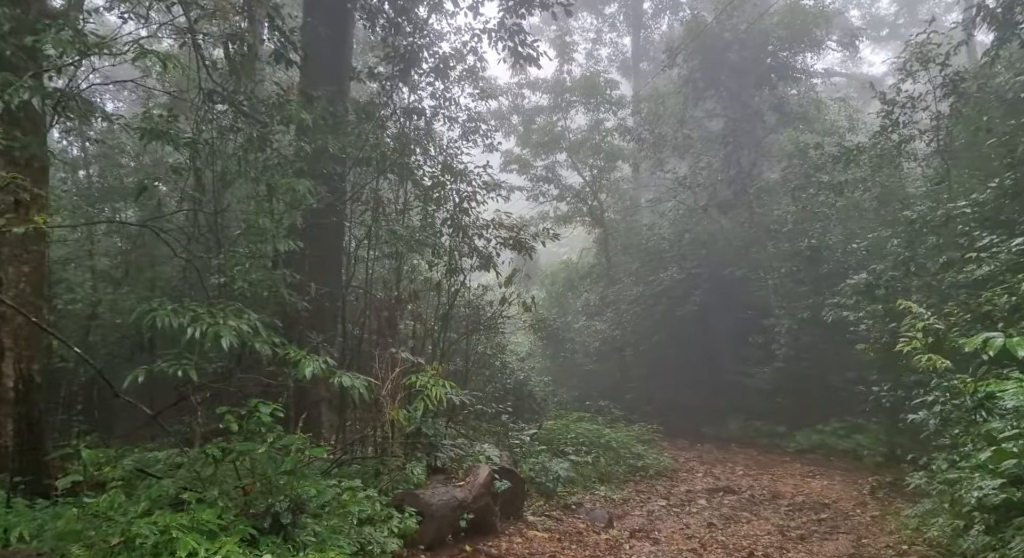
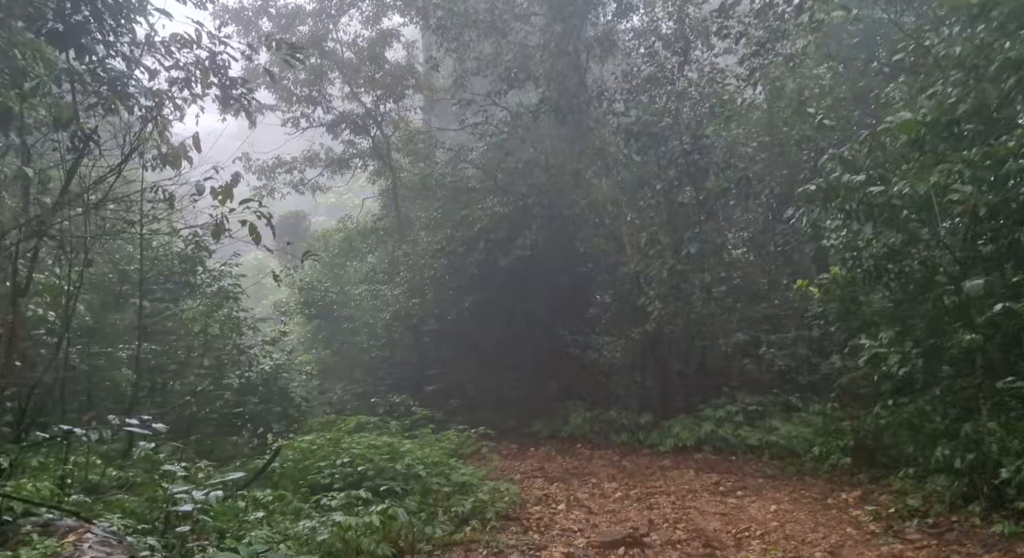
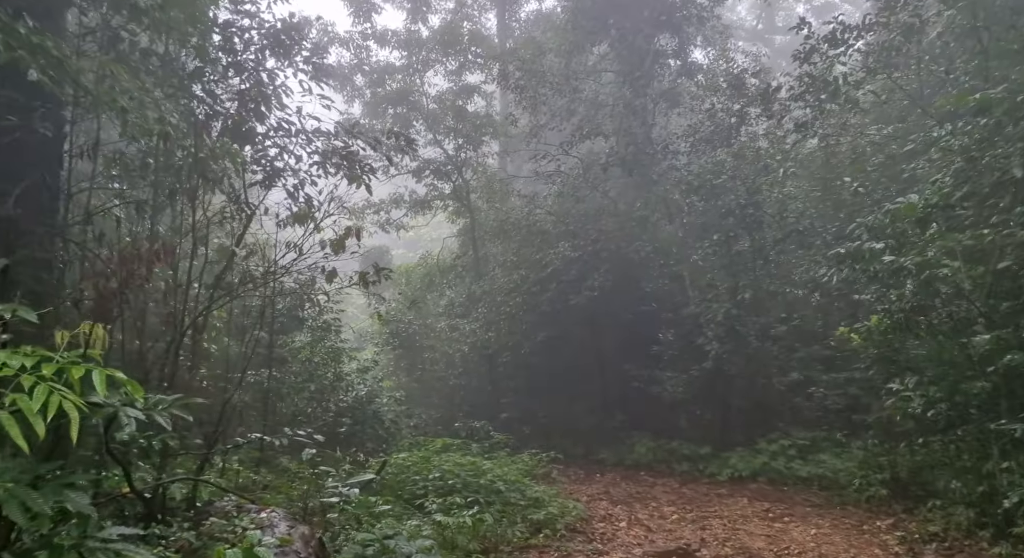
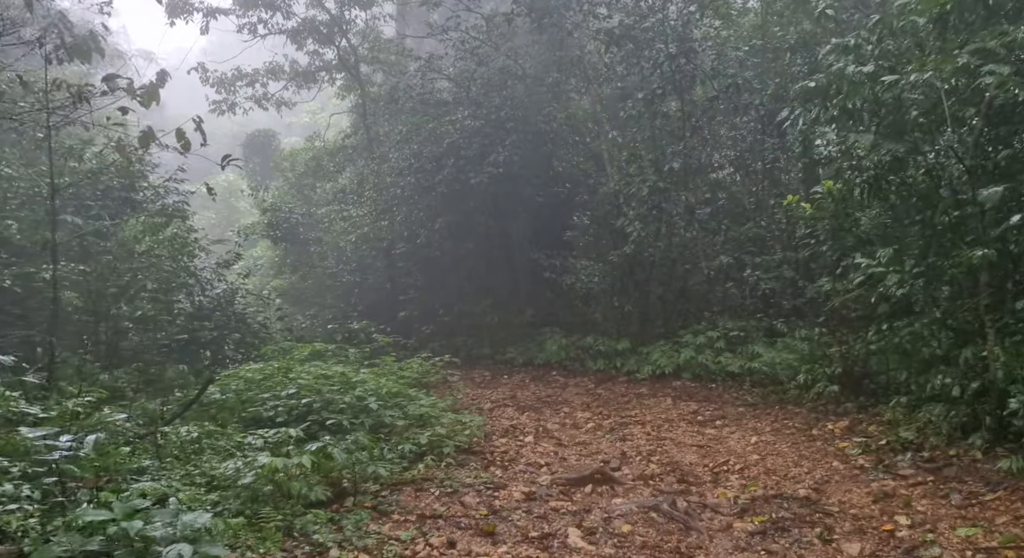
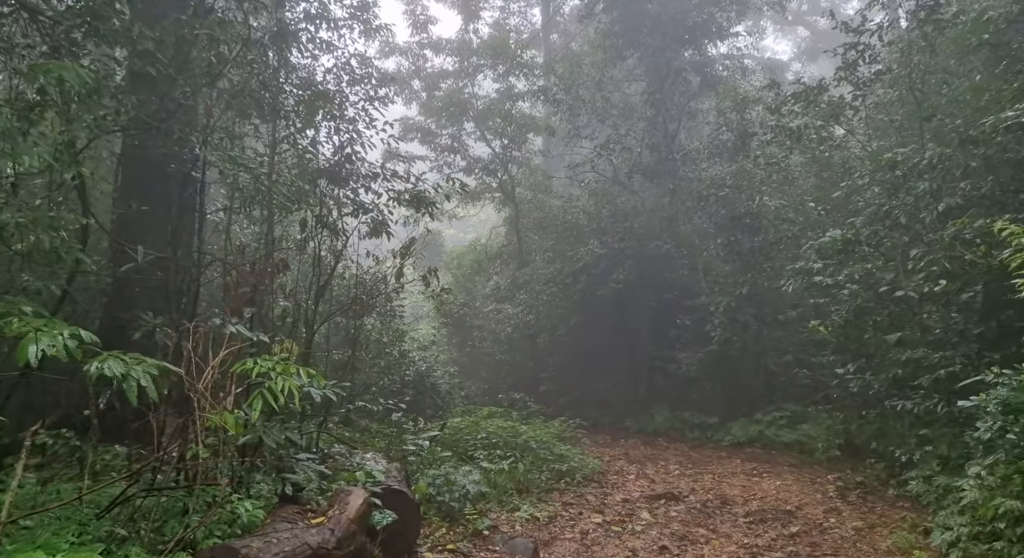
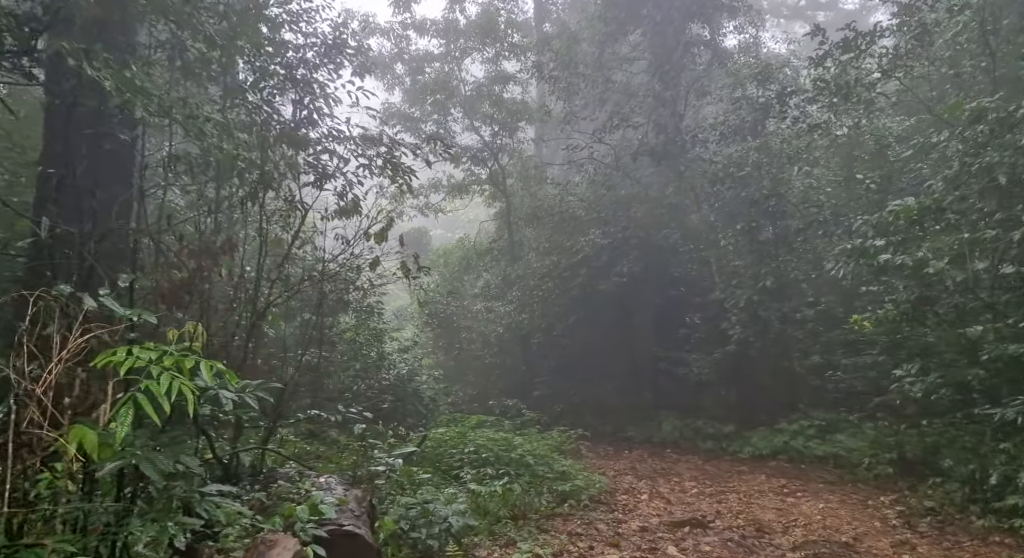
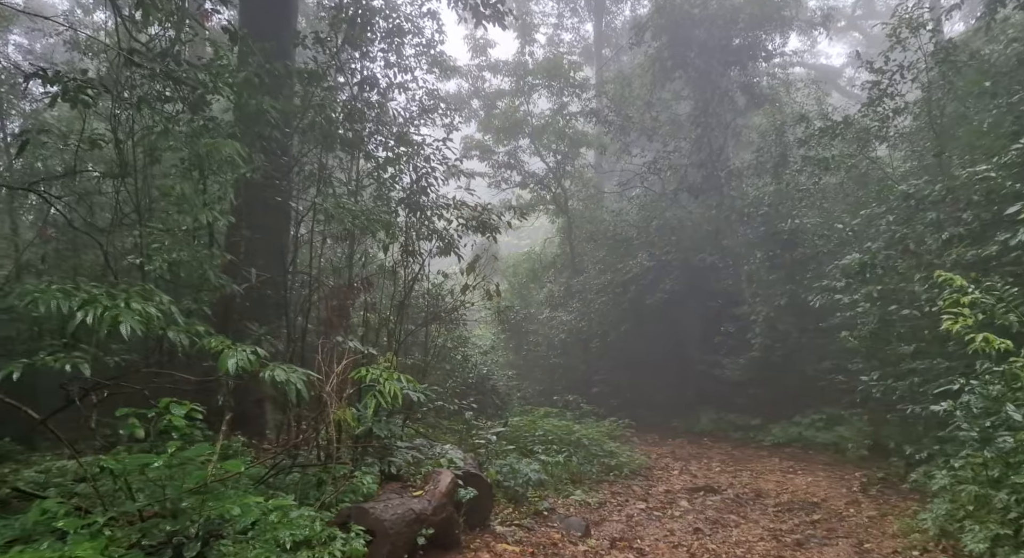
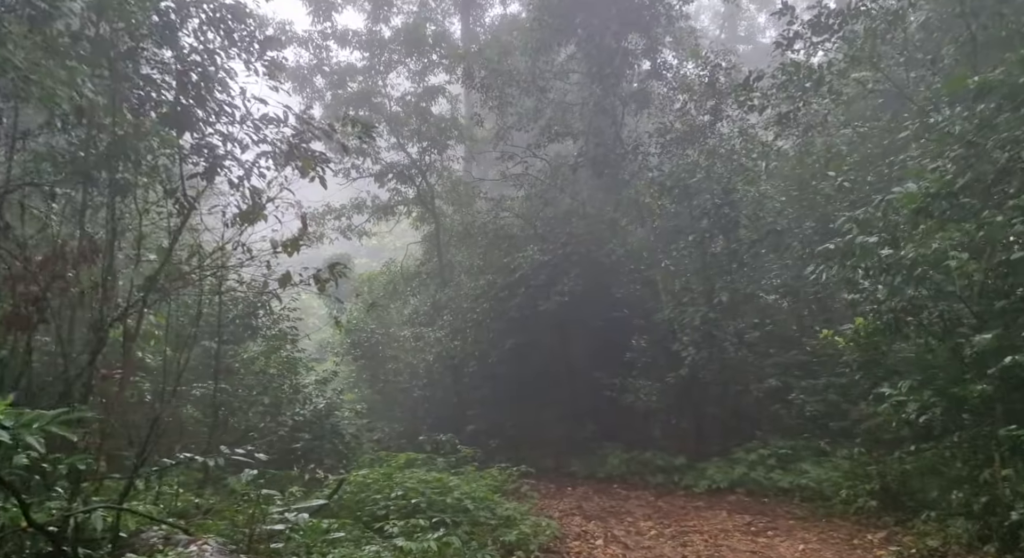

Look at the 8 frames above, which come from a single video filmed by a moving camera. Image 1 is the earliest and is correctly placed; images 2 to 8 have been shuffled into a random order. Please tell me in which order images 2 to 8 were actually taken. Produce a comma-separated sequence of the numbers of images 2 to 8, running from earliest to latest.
7, 5, 6, 3, 8, 2, 4
